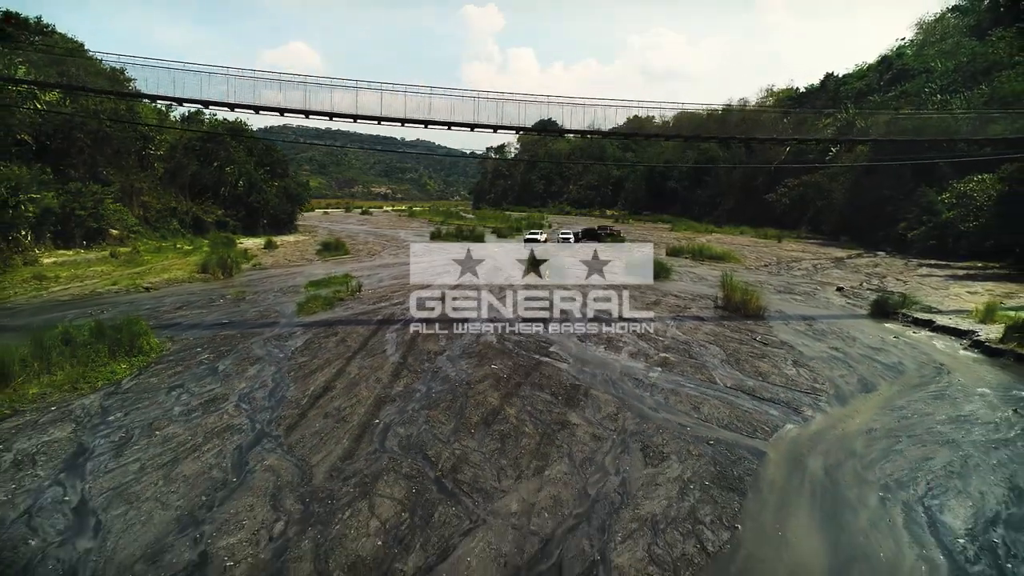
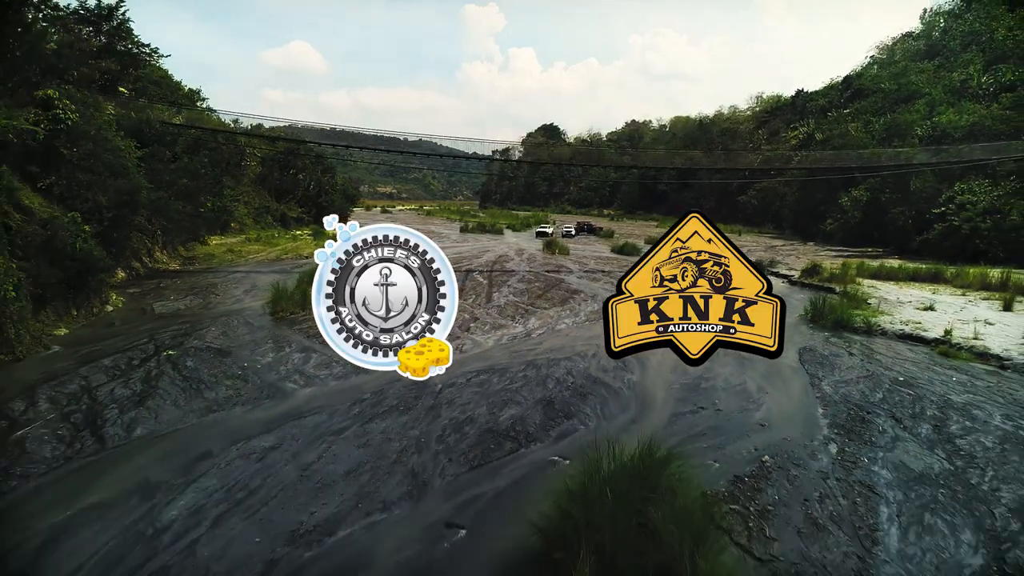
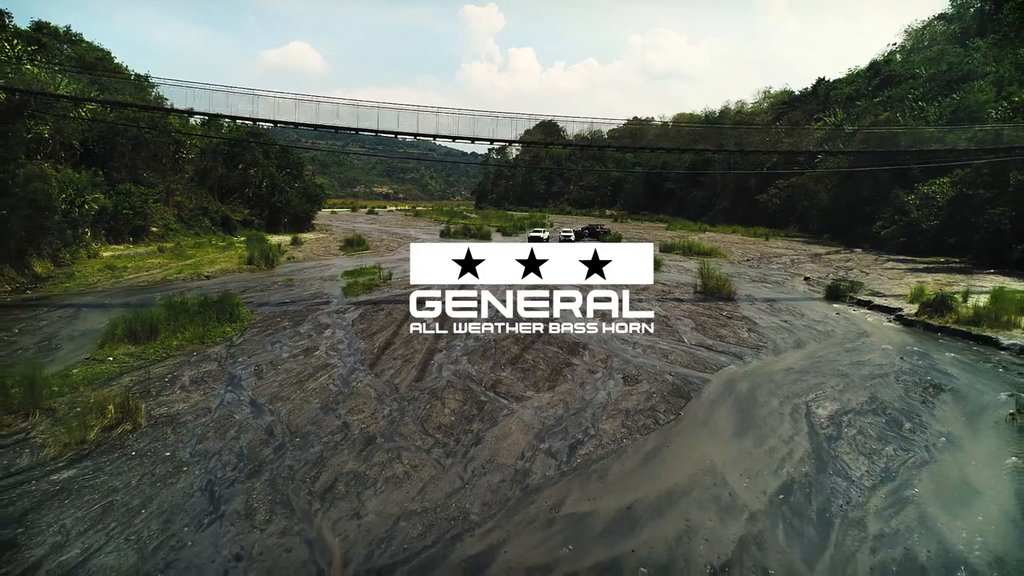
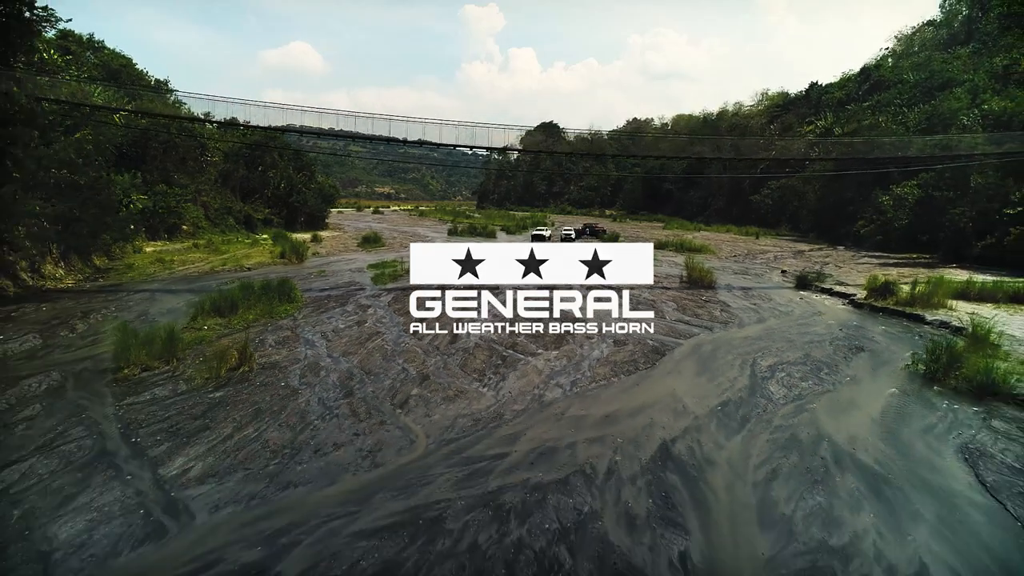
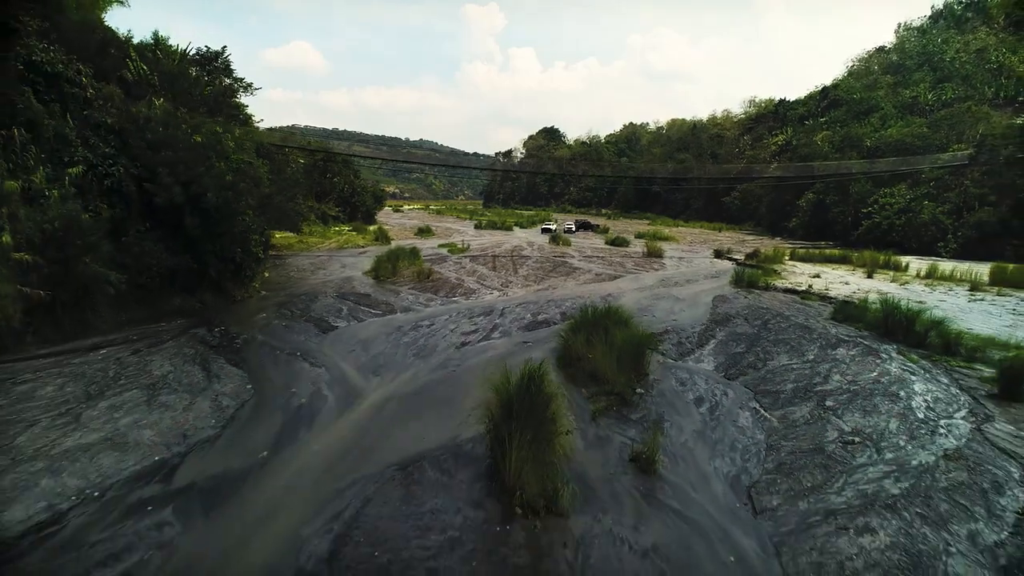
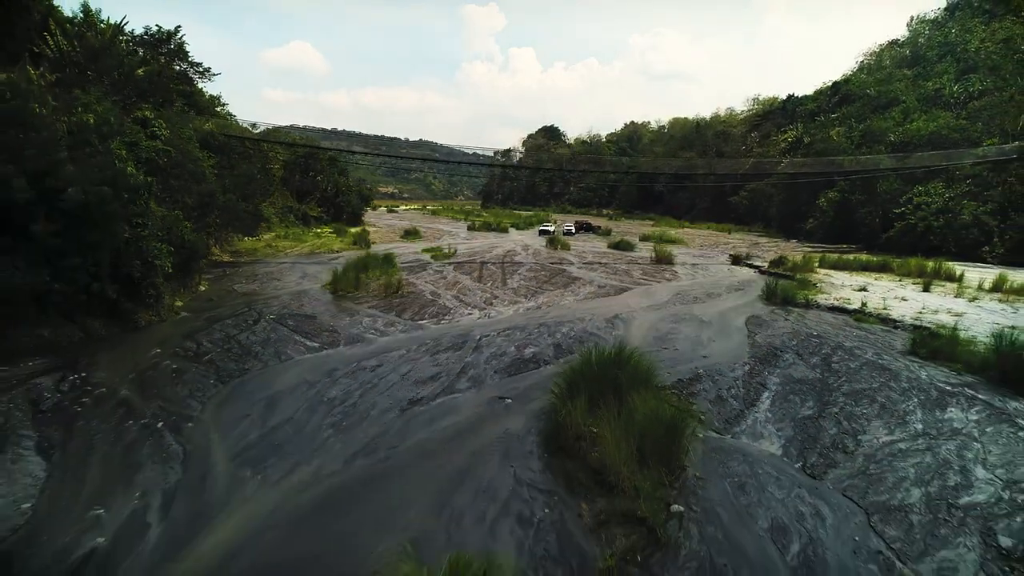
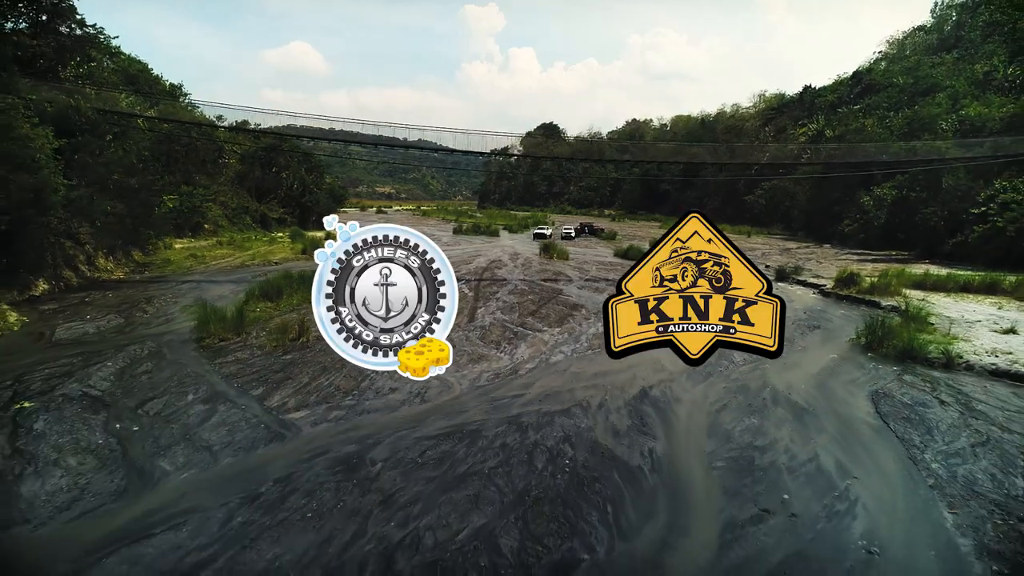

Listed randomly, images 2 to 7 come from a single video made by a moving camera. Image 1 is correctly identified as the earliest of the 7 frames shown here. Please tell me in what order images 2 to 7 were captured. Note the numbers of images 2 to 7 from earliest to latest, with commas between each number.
3, 4, 7, 2, 6, 5
